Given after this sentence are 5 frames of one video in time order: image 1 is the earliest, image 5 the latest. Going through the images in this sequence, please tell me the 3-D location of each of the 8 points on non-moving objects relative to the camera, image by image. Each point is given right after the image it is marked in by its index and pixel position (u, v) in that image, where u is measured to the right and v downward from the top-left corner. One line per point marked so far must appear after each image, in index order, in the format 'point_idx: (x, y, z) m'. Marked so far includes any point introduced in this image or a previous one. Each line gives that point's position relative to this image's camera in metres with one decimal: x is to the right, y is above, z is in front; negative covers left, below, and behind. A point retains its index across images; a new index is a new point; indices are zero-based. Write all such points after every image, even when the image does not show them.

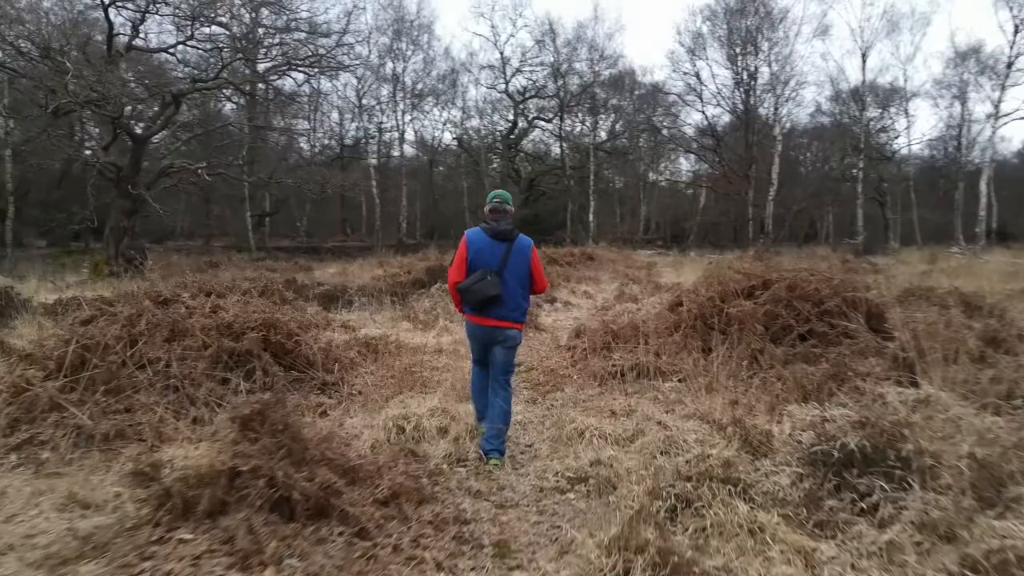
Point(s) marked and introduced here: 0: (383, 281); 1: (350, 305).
0: (-2.3, +0.2, +13.4) m
1: (-2.5, -0.3, +11.2) m
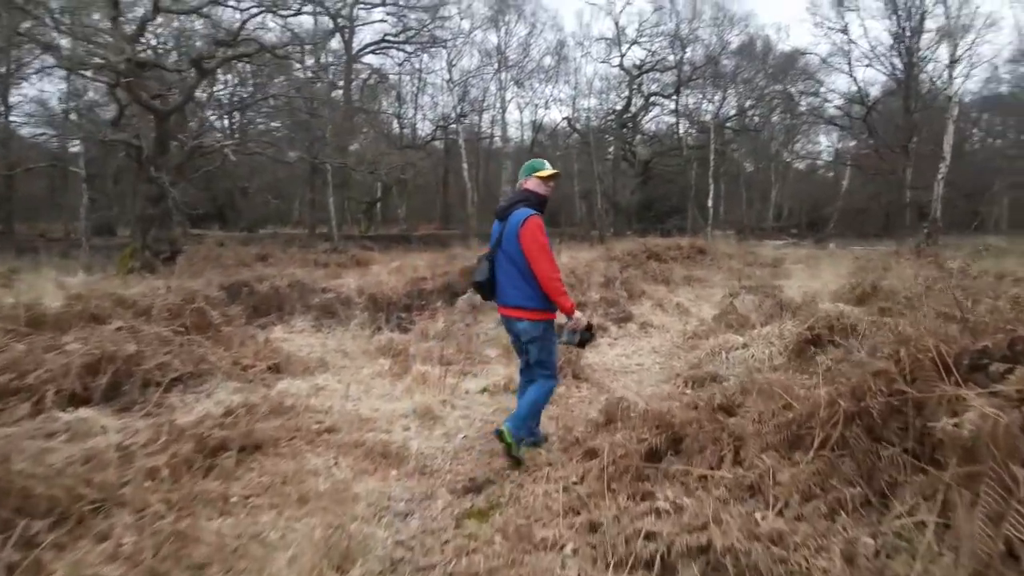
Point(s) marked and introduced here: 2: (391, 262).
0: (-1.4, +0.1, +10.4) m
1: (-1.9, -0.4, +8.3) m
2: (-3.0, +0.7, +18.2) m
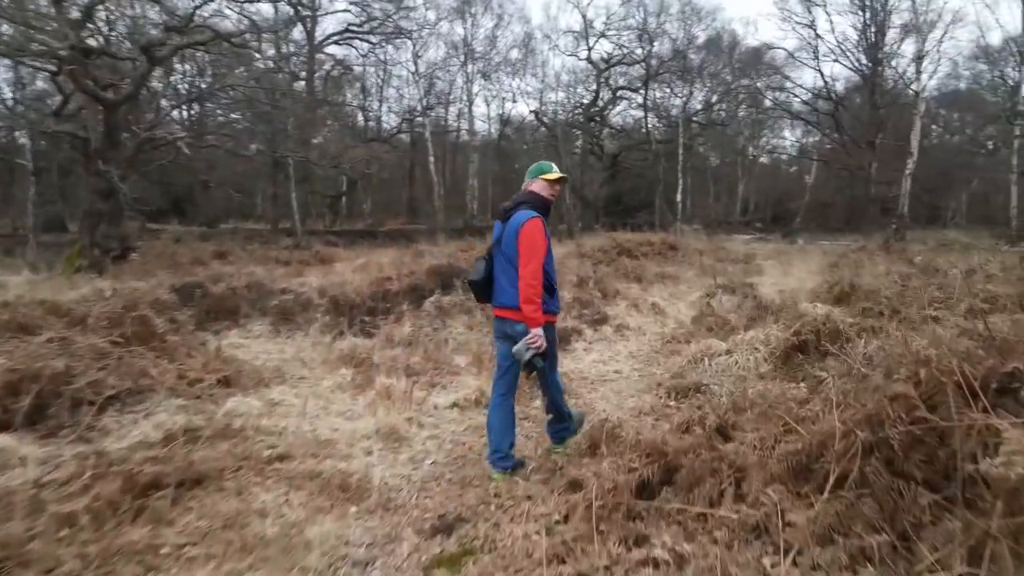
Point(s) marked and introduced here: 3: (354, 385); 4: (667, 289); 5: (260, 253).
0: (-1.8, +0.1, +9.9) m
1: (-2.2, -0.4, +7.8) m
2: (-3.8, +0.7, +17.6) m
3: (-1.2, -0.7, +5.5) m
4: (+2.4, 0.0, +11.3) m
5: (-6.1, +0.9, +17.8) m
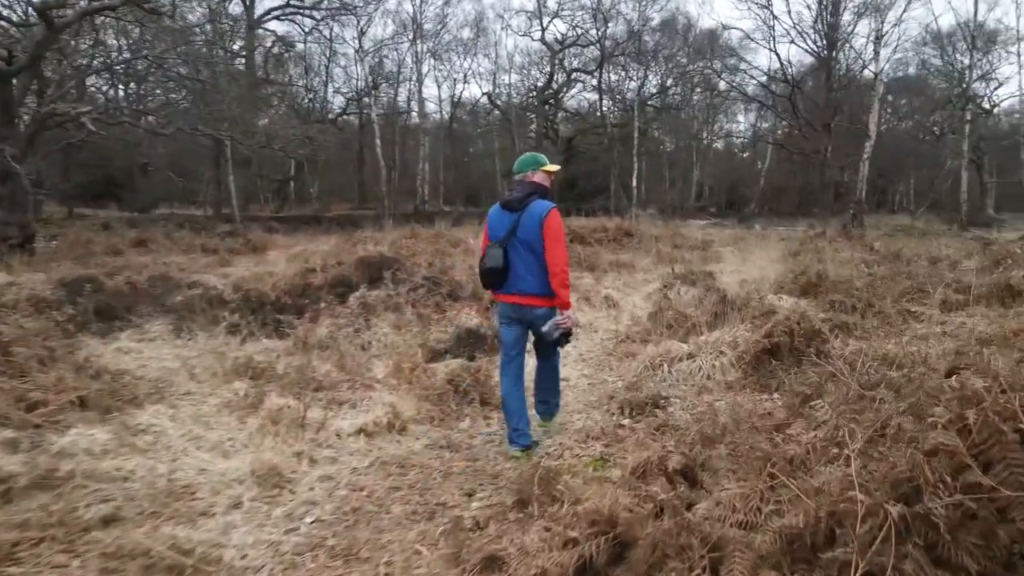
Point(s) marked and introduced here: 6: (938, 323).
0: (-2.6, +0.2, +8.9) m
1: (-2.8, -0.4, +6.7) m
2: (-4.9, +0.9, +16.4) m
3: (-1.7, -0.7, +4.5) m
4: (+1.6, +0.1, +10.5) m
5: (-7.3, +1.1, +16.5) m
6: (+3.9, -0.3, +6.7) m
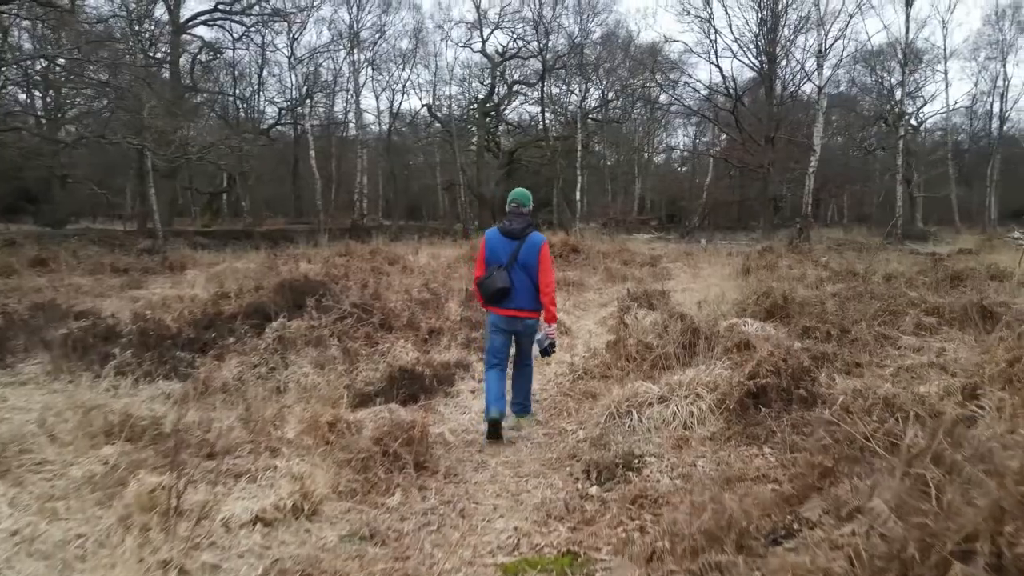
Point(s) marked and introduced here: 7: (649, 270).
0: (-3.2, -0.1, +7.9) m
1: (-3.3, -0.7, +5.7) m
2: (-6.2, +0.5, +15.2) m
3: (-1.9, -0.9, +3.5) m
4: (+0.8, -0.2, +9.8) m
5: (-8.5, +0.6, +15.1) m
6: (+3.4, -0.5, +6.1) m
7: (+2.5, +0.3, +13.6) m
